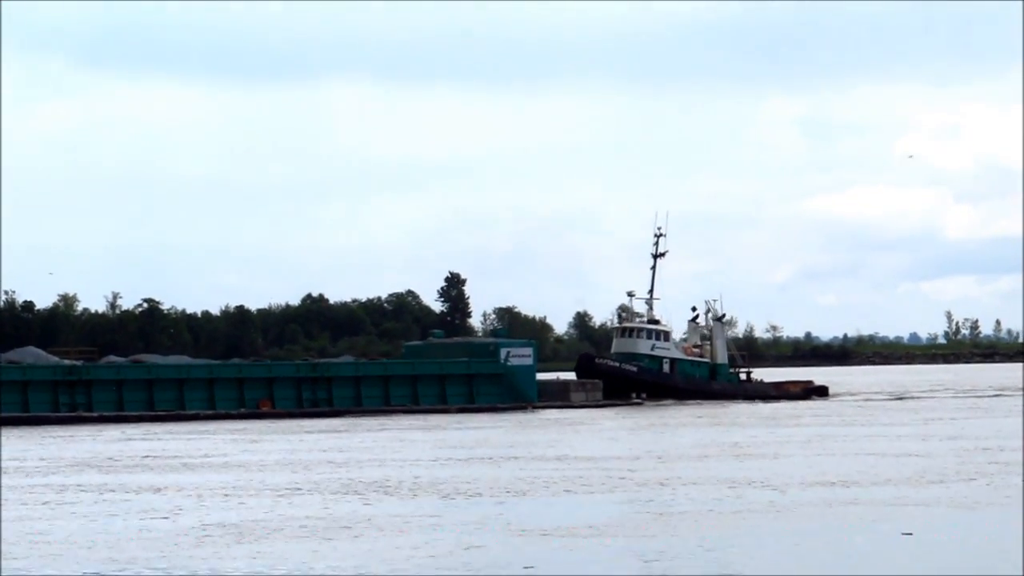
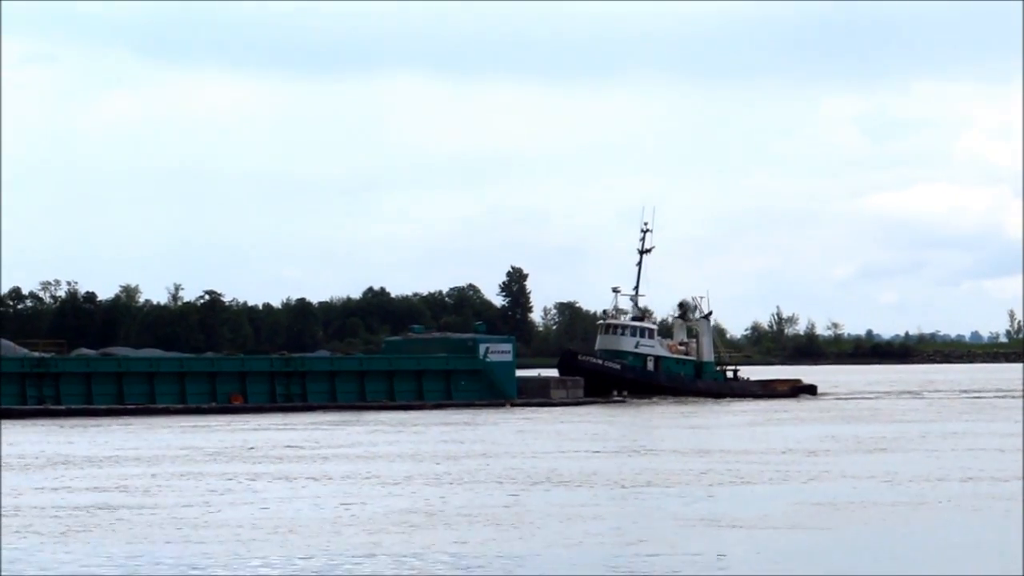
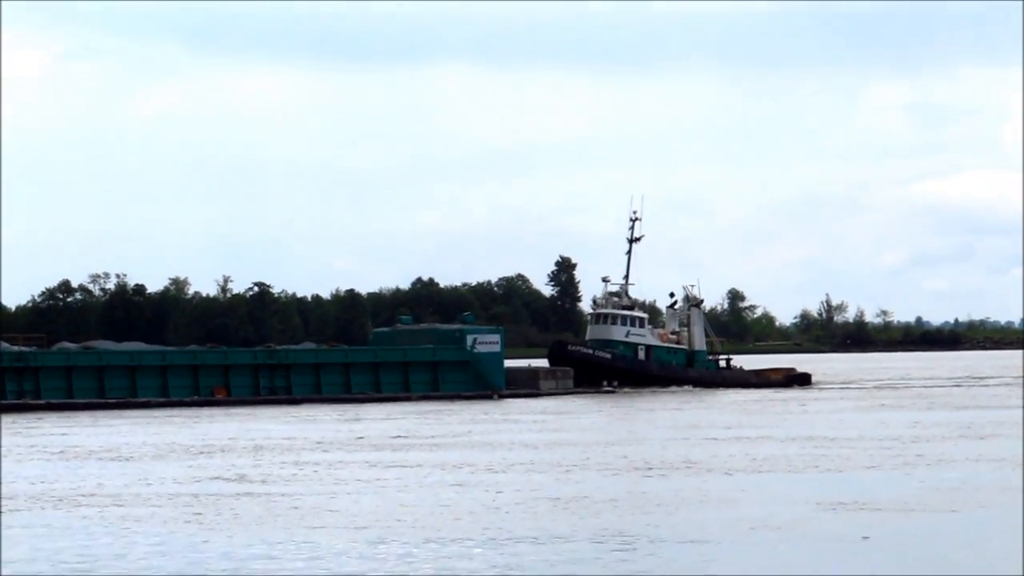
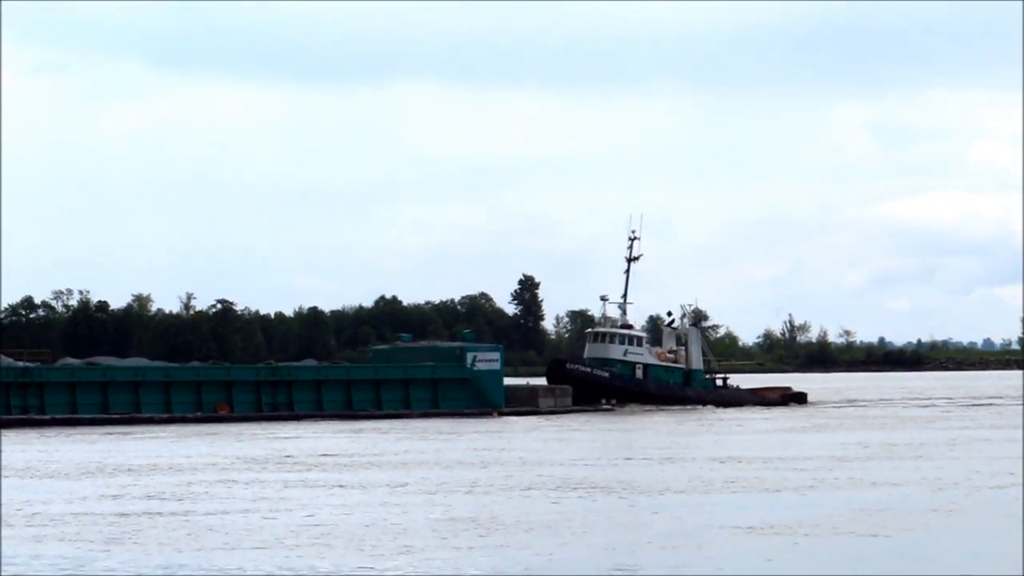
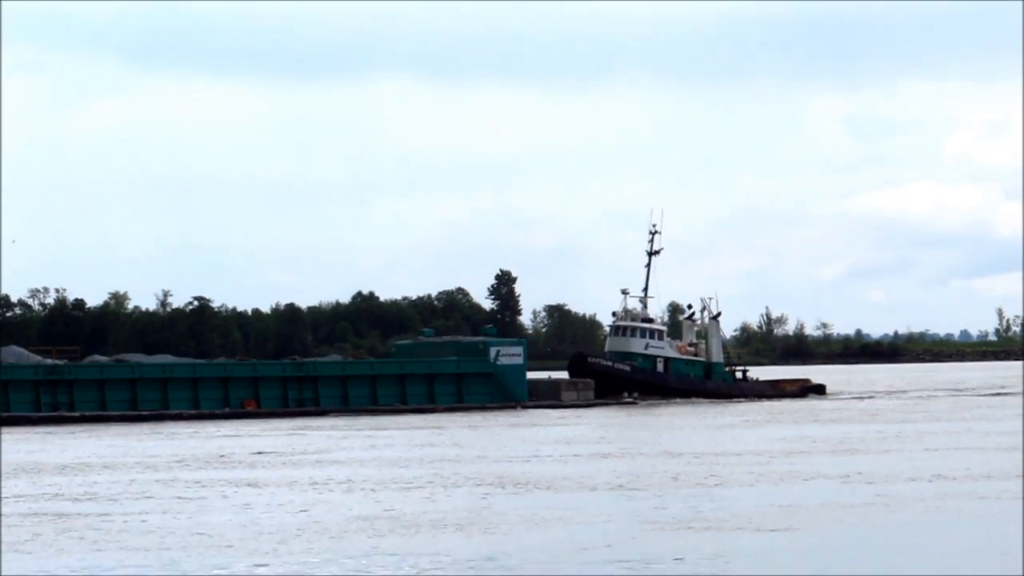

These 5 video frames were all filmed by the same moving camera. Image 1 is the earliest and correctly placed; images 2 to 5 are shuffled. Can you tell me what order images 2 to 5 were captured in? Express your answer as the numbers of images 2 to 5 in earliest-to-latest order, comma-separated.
5, 2, 4, 3
